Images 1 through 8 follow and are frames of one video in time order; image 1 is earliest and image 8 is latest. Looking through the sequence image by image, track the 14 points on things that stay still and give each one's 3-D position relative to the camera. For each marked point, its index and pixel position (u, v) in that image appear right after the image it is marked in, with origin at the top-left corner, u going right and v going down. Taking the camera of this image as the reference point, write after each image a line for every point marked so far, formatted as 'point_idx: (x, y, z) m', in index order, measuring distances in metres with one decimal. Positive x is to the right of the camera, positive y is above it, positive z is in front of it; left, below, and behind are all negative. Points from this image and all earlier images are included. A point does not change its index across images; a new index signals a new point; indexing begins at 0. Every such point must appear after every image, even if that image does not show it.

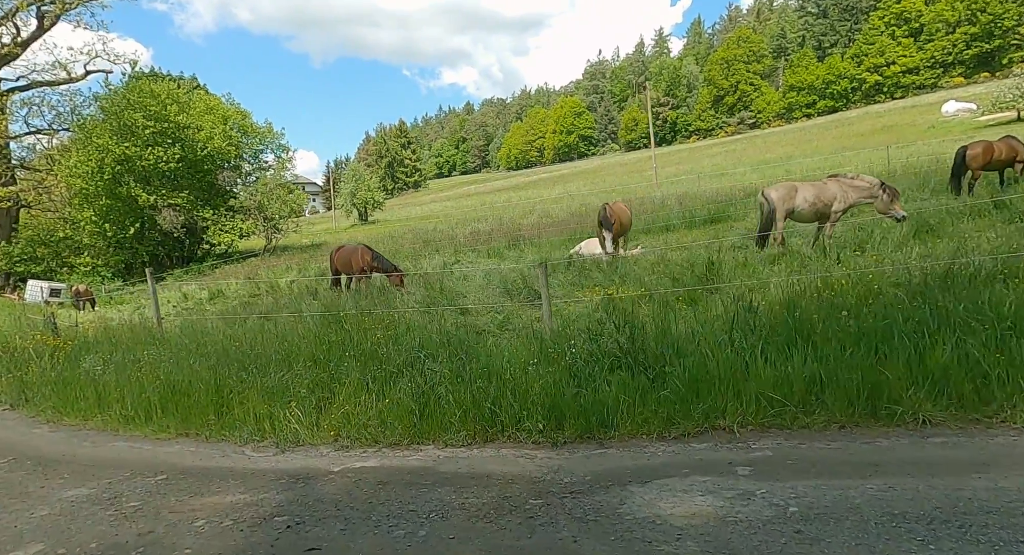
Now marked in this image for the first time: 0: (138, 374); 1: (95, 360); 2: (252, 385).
0: (-3.6, -1.0, +6.6) m
1: (-4.7, -1.0, +7.7) m
2: (-2.1, -0.9, +5.7) m
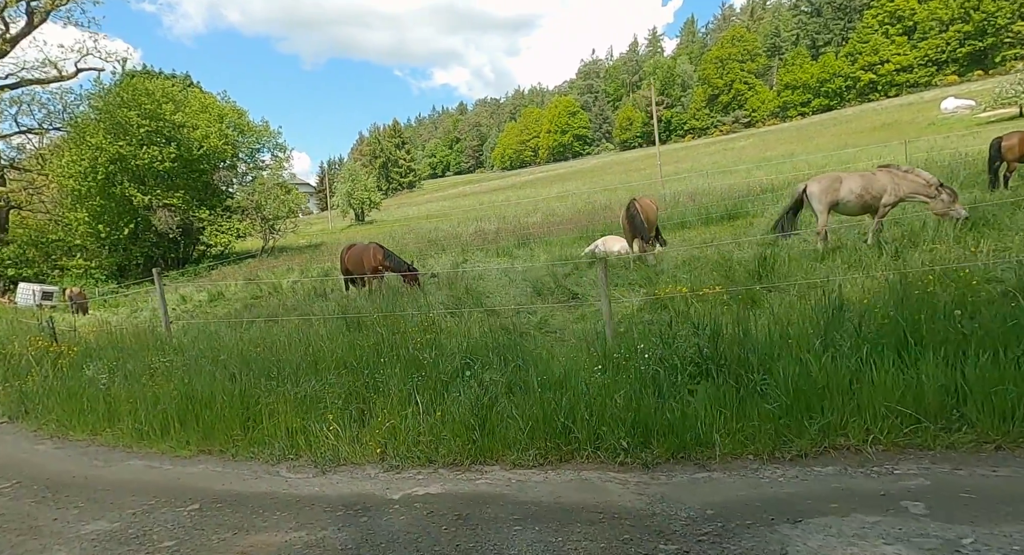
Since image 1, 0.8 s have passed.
0: (-3.2, -1.0, +6.1) m
1: (-4.3, -1.0, +7.2) m
2: (-1.7, -0.9, +5.2) m
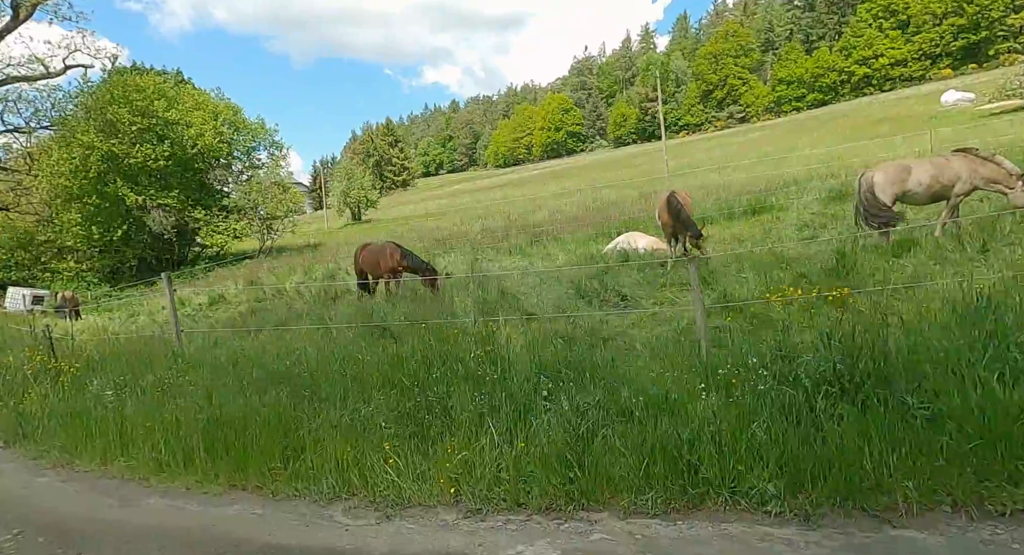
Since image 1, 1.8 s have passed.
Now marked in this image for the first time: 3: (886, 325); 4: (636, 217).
0: (-2.7, -1.0, +5.4) m
1: (-3.8, -1.1, +6.5) m
2: (-1.2, -0.9, +4.5) m
3: (+2.3, -0.3, +4.2) m
4: (+3.3, +1.6, +18.9) m
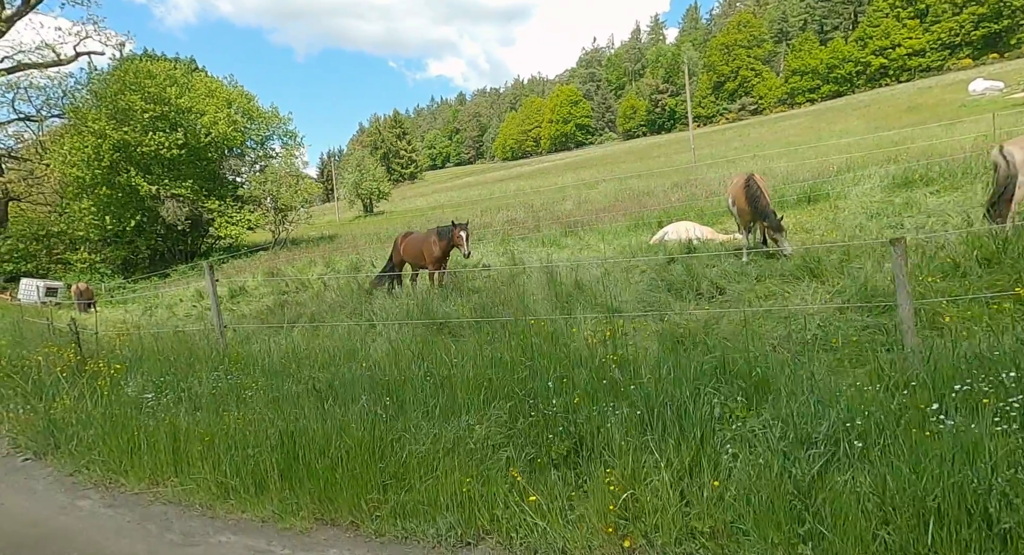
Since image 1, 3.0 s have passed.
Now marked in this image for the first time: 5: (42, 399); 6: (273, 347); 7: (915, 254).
0: (-2.0, -0.9, +4.7) m
1: (-3.1, -1.0, +5.8) m
2: (-0.4, -0.9, +3.8) m
3: (+3.1, -0.2, +3.4) m
4: (+4.2, +1.8, +18.0) m
5: (-4.4, -1.1, +6.4) m
6: (-2.6, -0.7, +7.3) m
7: (+3.7, +0.2, +6.2) m
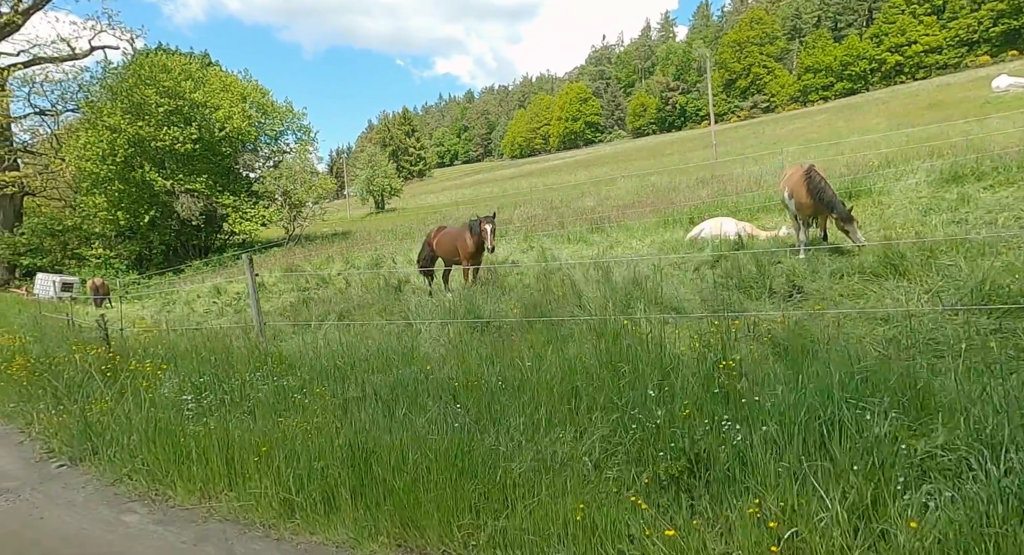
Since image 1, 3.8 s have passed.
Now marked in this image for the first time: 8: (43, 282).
0: (-1.4, -0.9, +4.3) m
1: (-2.5, -0.9, +5.4) m
2: (+0.1, -0.8, +3.3) m
3: (+3.6, -0.2, +3.0) m
4: (+4.8, +1.9, +17.6) m
5: (-3.9, -1.1, +6.1) m
6: (-2.0, -0.7, +6.9) m
7: (+4.2, +0.2, +5.8) m
8: (-12.5, -0.1, +18.2) m
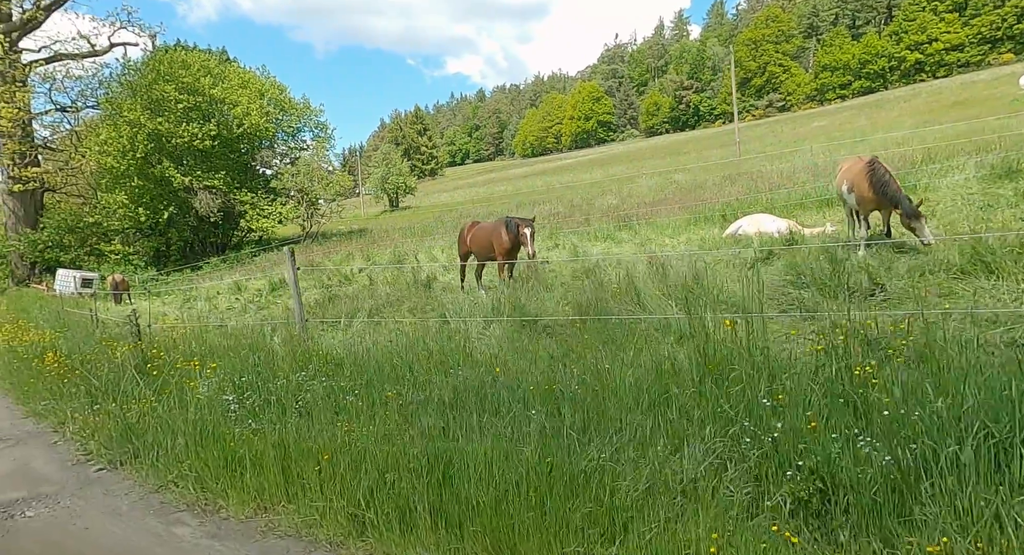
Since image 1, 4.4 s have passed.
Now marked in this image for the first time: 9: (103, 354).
0: (-1.0, -0.9, +3.9) m
1: (-2.1, -0.9, +5.1) m
2: (+0.5, -0.8, +3.0) m
3: (+4.0, -0.2, +2.6) m
4: (+5.5, +1.9, +17.1) m
5: (-3.4, -1.0, +5.8) m
6: (-1.5, -0.6, +6.6) m
7: (+4.7, +0.2, +5.3) m
8: (-11.8, 0.0, +18.0) m
9: (-4.2, -0.8, +6.9) m
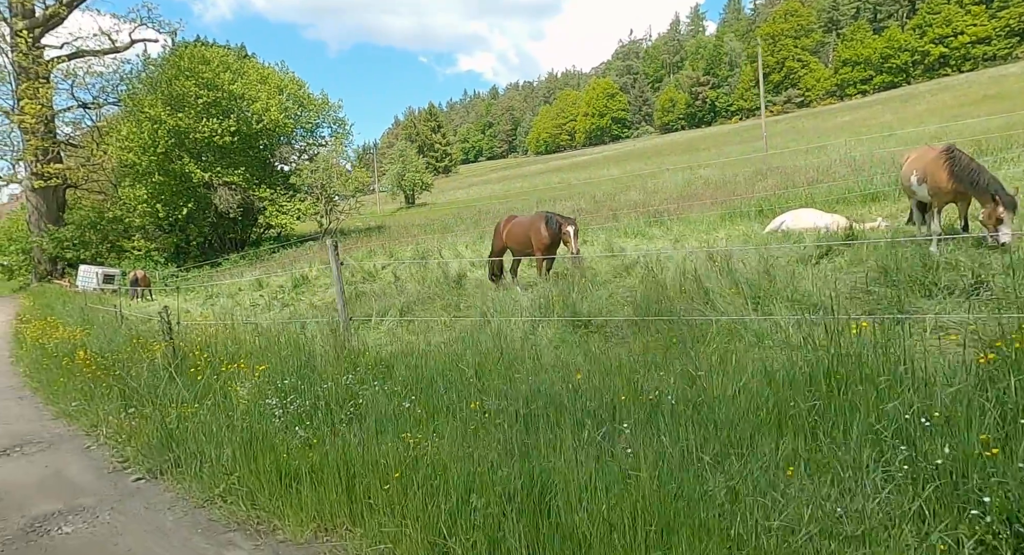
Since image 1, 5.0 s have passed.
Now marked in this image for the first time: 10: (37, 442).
0: (-0.5, -0.8, +3.6) m
1: (-1.6, -0.8, +4.7) m
2: (+0.9, -0.8, +2.6) m
3: (+4.5, -0.2, +2.1) m
4: (+6.2, +2.0, +16.6) m
5: (-2.9, -1.0, +5.4) m
6: (-1.0, -0.6, +6.2) m
7: (+5.2, +0.3, +4.8) m
8: (-11.0, +0.1, +17.8) m
9: (-3.7, -0.8, +6.6) m
10: (-4.0, -1.4, +5.6) m
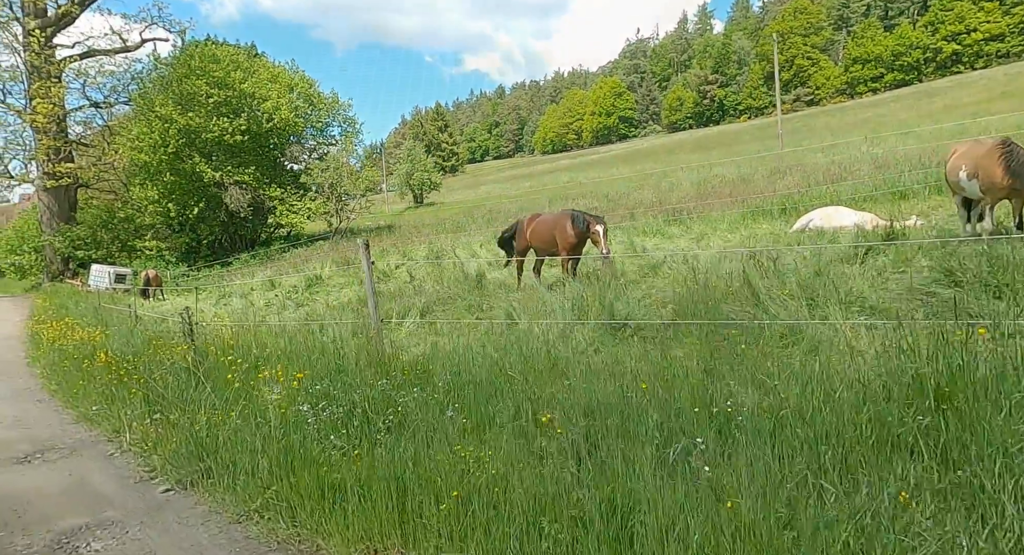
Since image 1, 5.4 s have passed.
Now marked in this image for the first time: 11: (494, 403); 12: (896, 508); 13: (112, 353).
0: (-0.3, -0.8, +3.3) m
1: (-1.3, -0.8, +4.5) m
2: (+1.2, -0.8, +2.3) m
3: (+4.7, -0.2, +1.8) m
4: (+6.6, +2.0, +16.3) m
5: (-2.6, -1.0, +5.2) m
6: (-0.7, -0.6, +6.0) m
7: (+5.5, +0.3, +4.5) m
8: (-10.6, +0.1, +17.7) m
9: (-3.3, -0.8, +6.4) m
10: (-3.6, -1.4, +5.4) m
11: (-0.1, -0.7, +4.0) m
12: (+1.3, -0.8, +2.4) m
13: (-4.2, -0.8, +7.2) m
